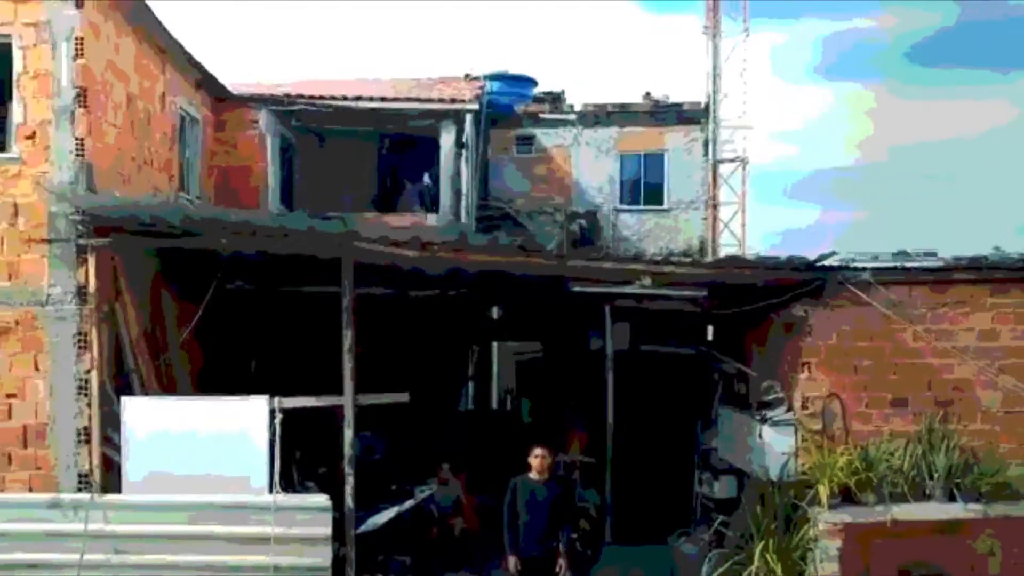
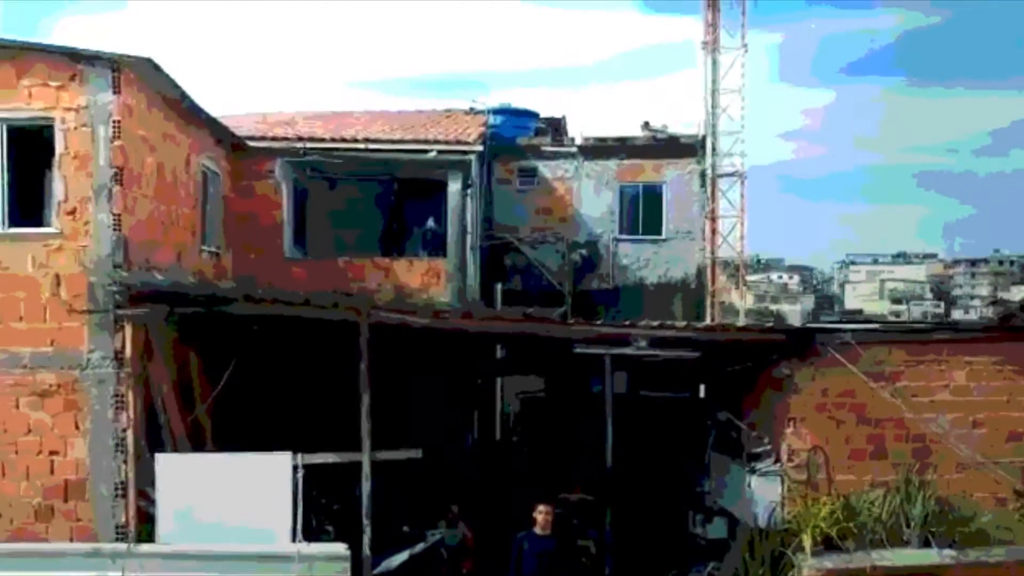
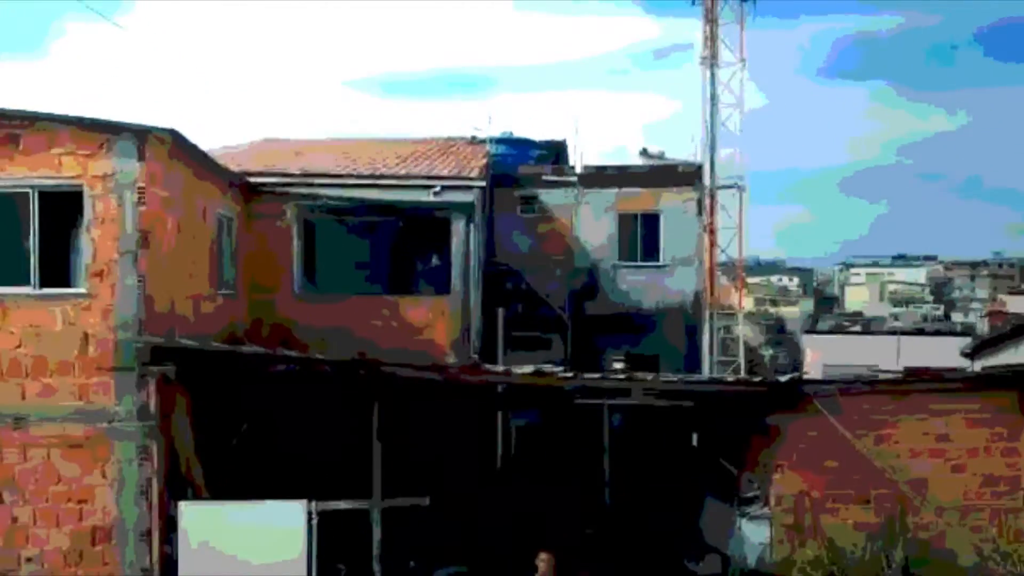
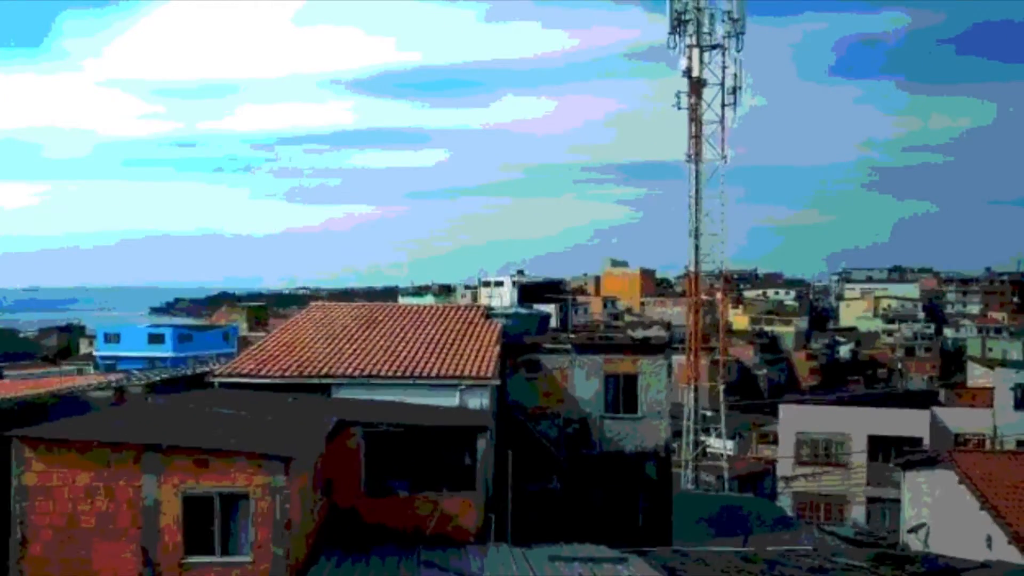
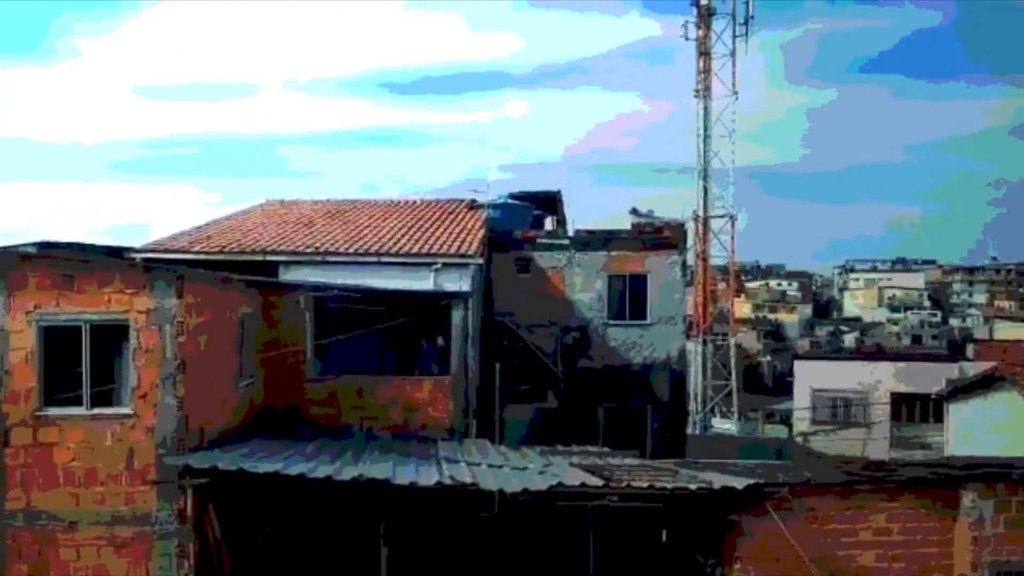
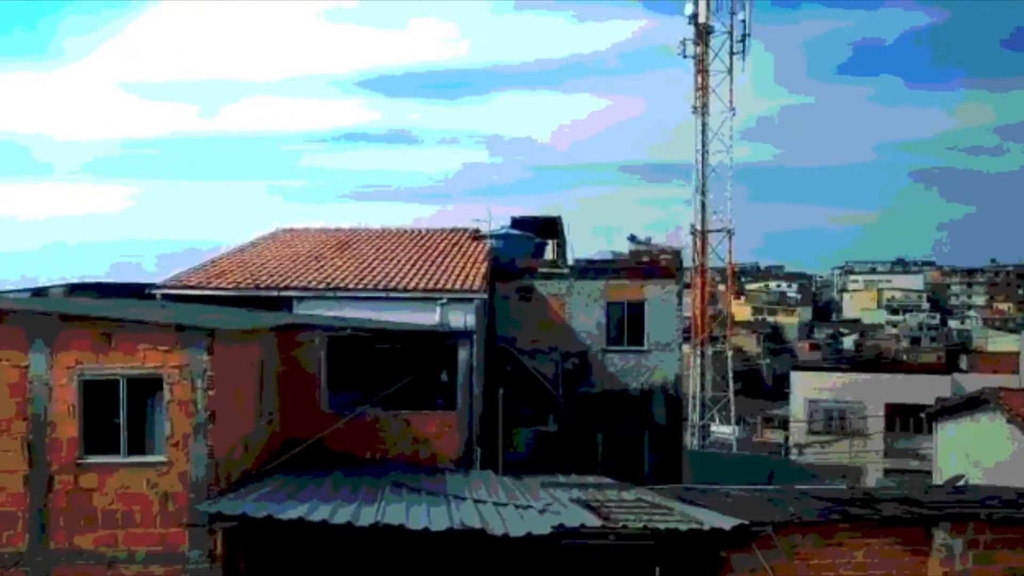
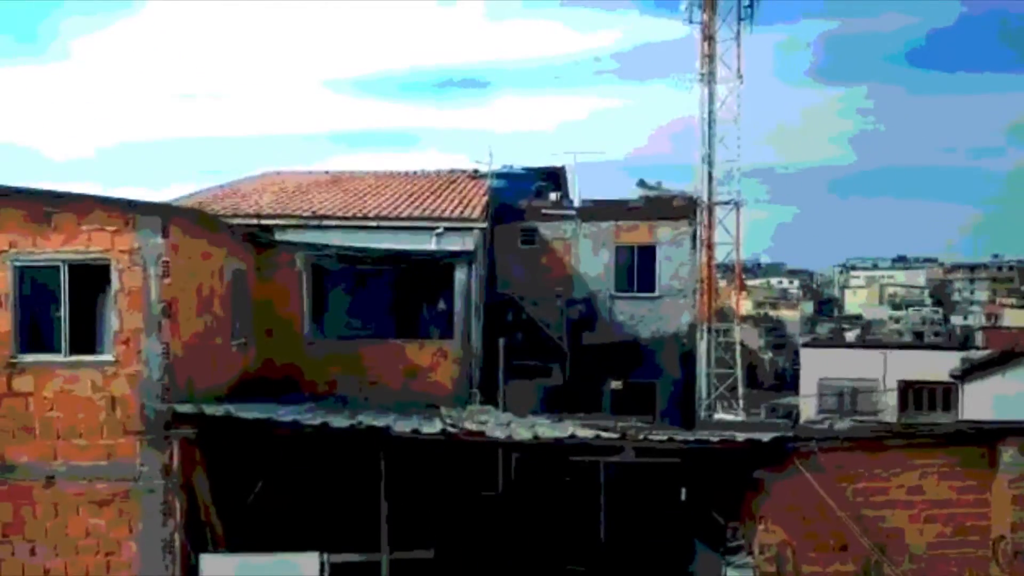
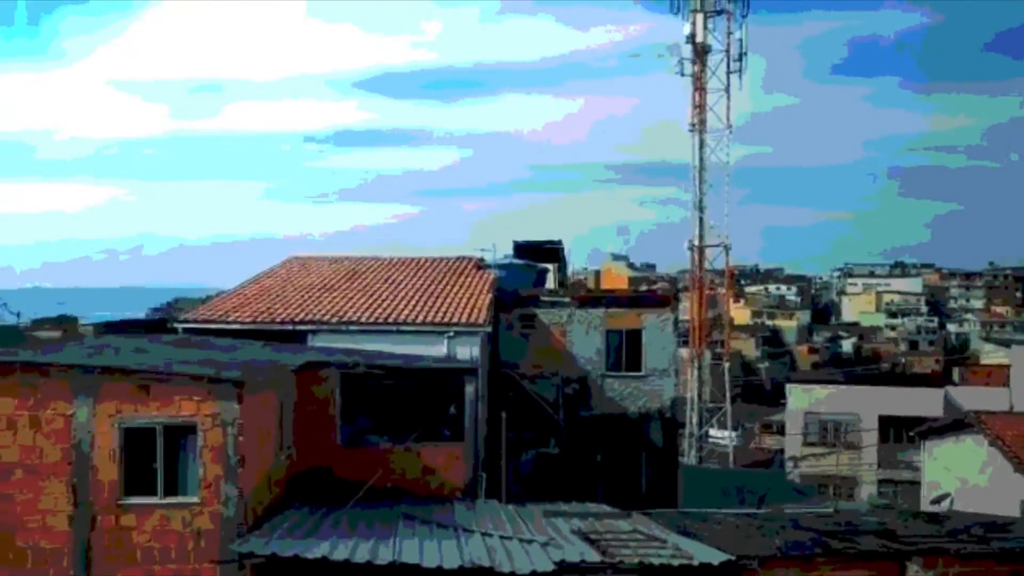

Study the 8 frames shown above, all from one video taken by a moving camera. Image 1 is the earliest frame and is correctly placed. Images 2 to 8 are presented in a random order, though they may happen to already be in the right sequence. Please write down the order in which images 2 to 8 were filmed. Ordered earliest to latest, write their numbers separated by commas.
2, 3, 7, 5, 6, 8, 4
